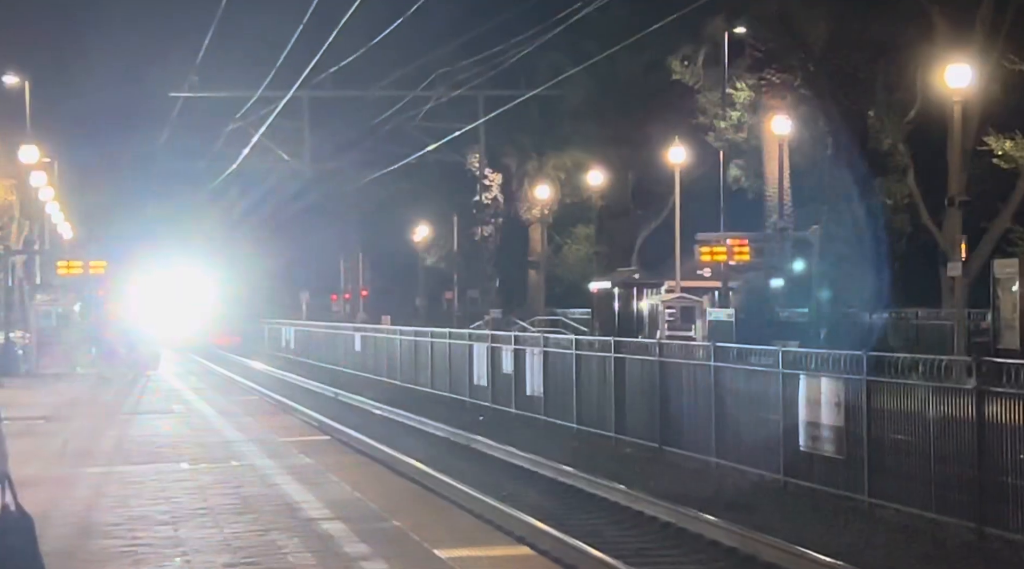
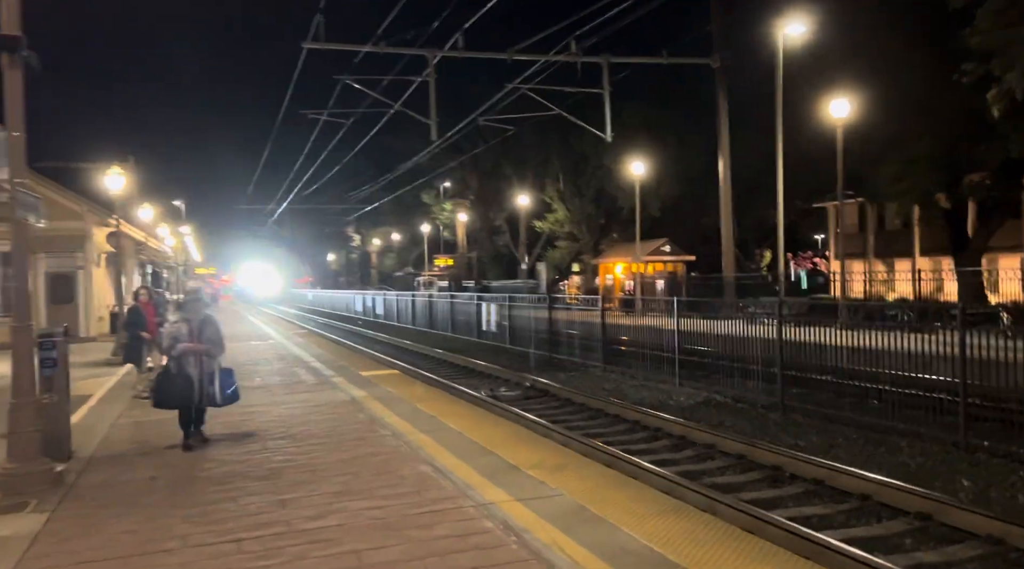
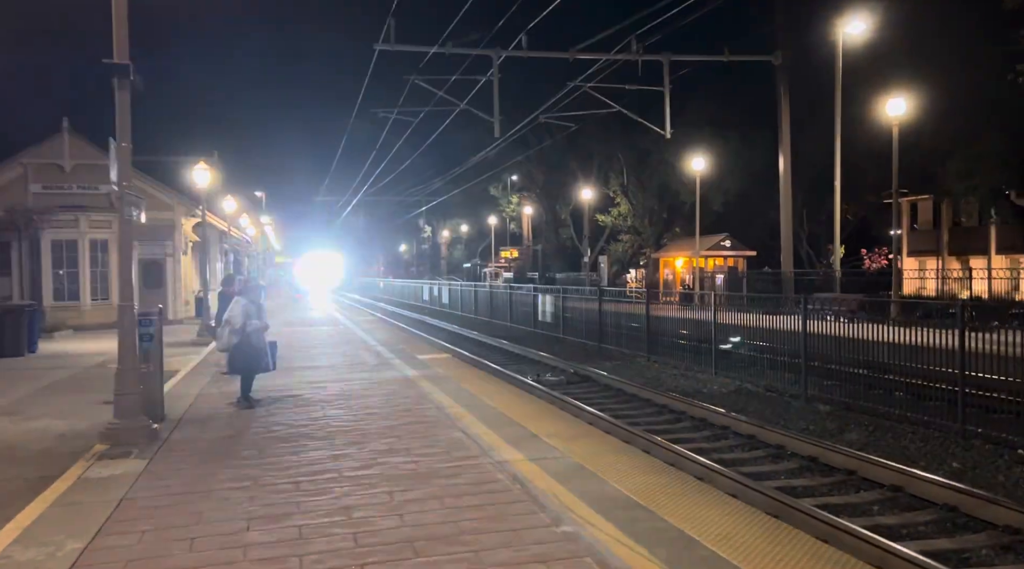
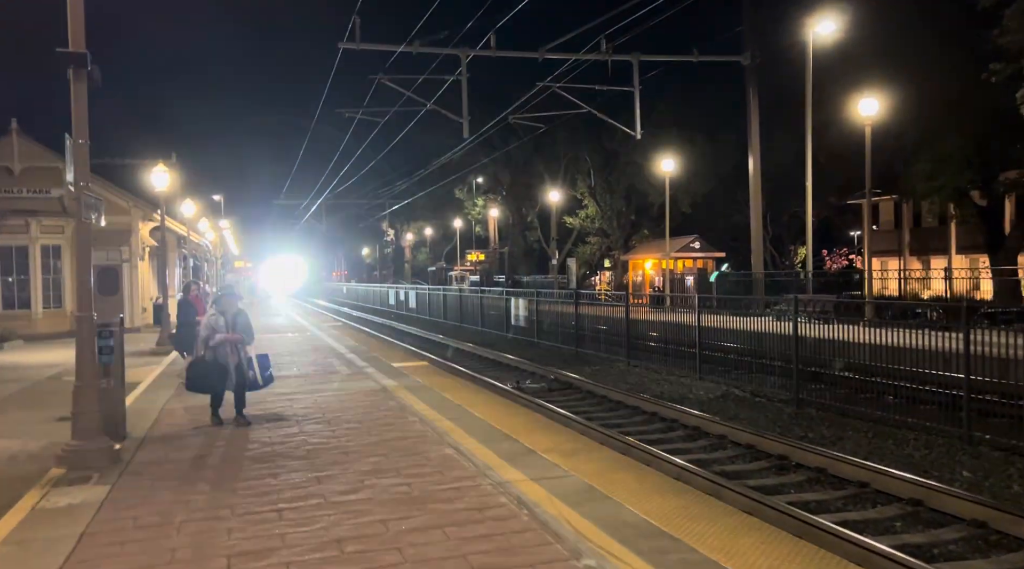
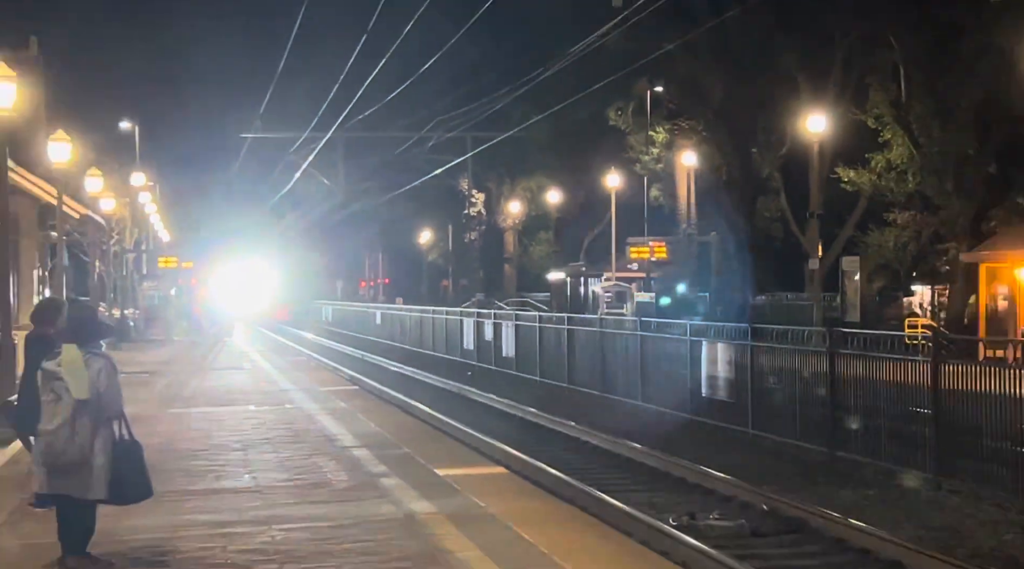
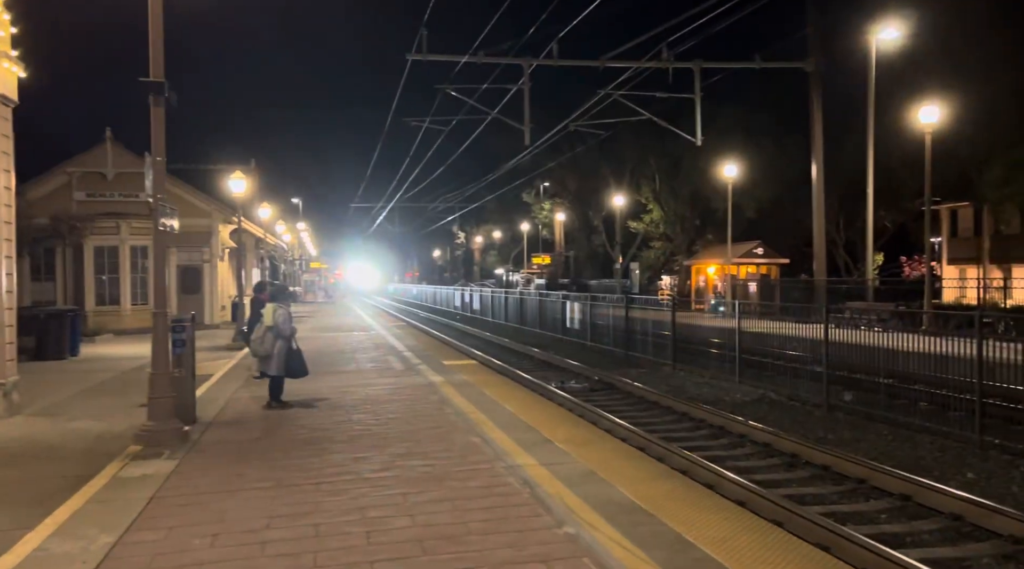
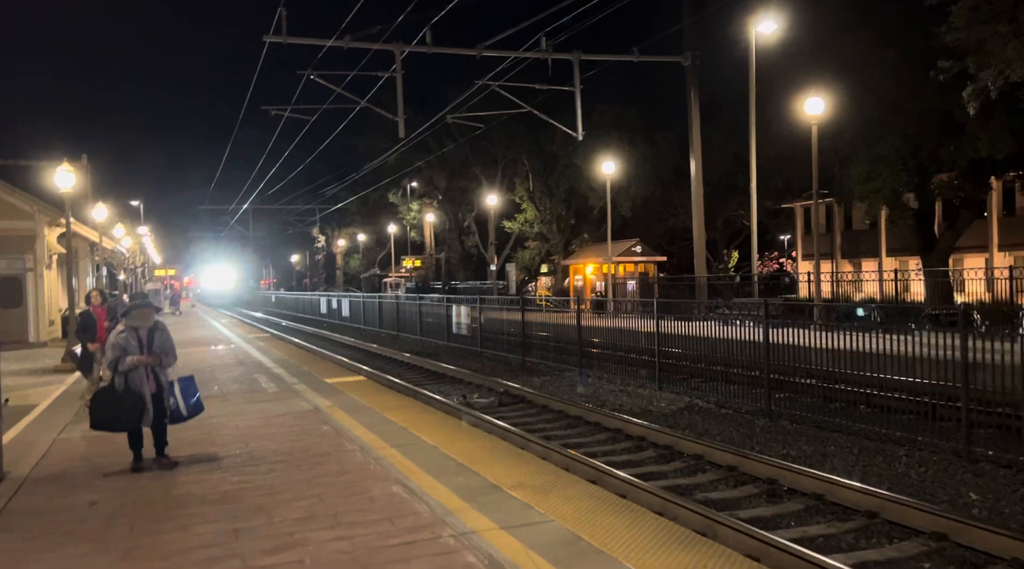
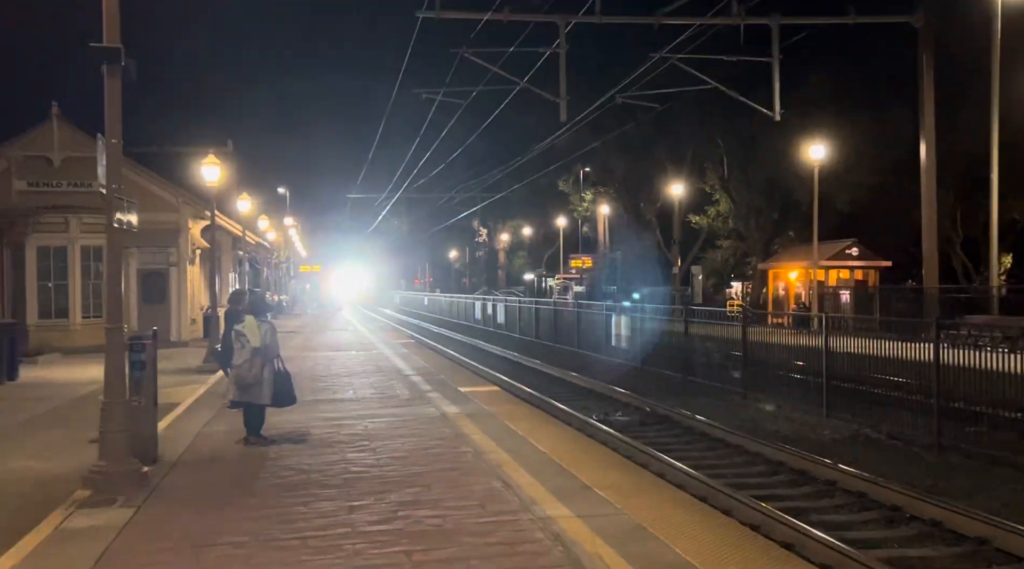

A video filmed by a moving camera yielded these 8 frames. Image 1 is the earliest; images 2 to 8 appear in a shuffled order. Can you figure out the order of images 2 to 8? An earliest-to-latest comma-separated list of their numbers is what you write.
5, 8, 6, 3, 4, 2, 7
